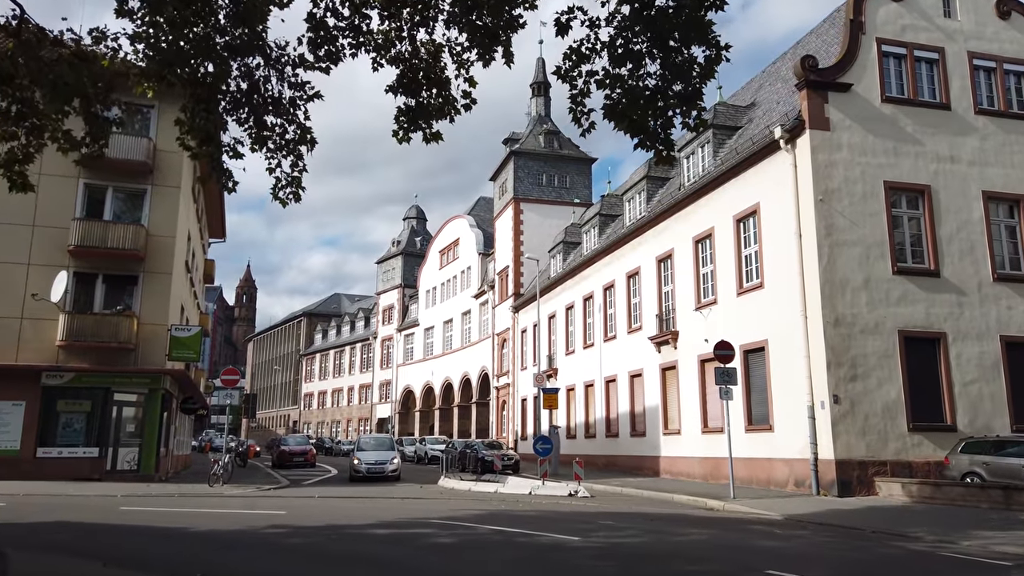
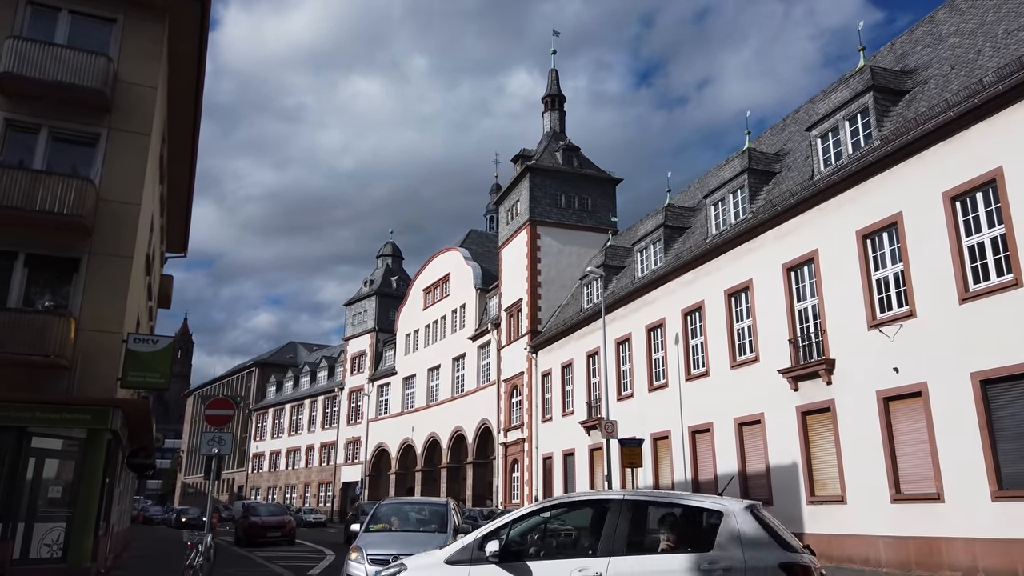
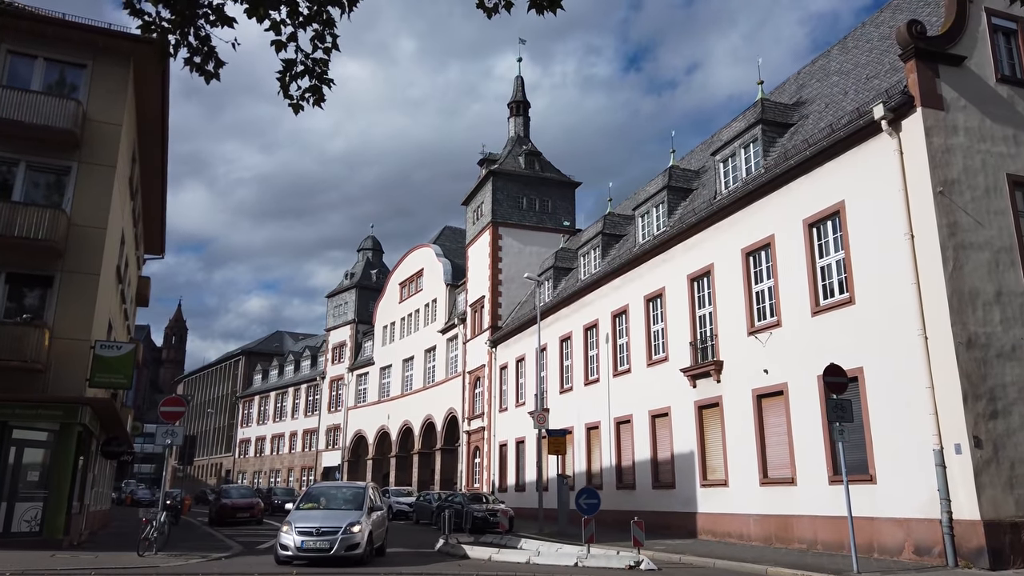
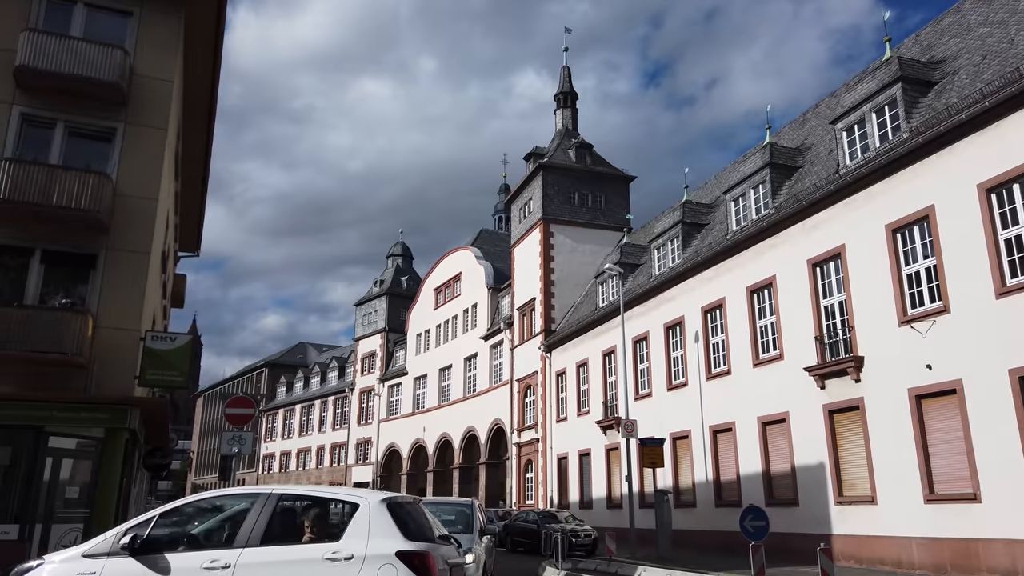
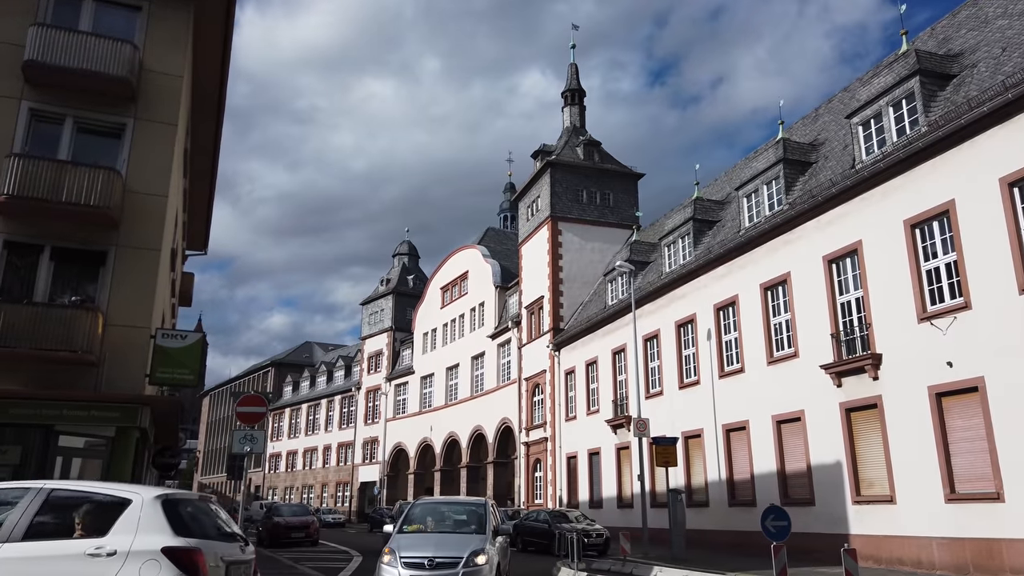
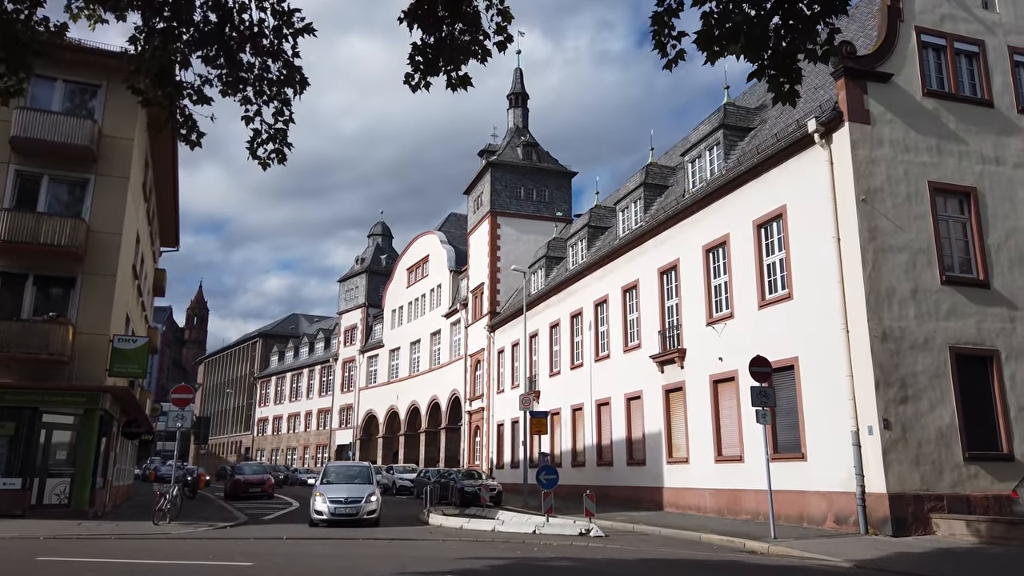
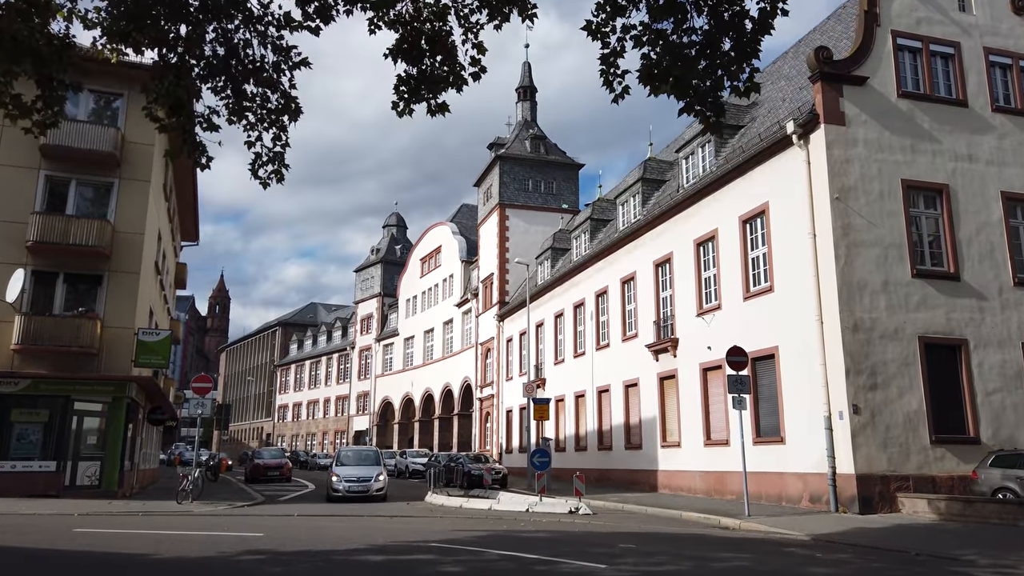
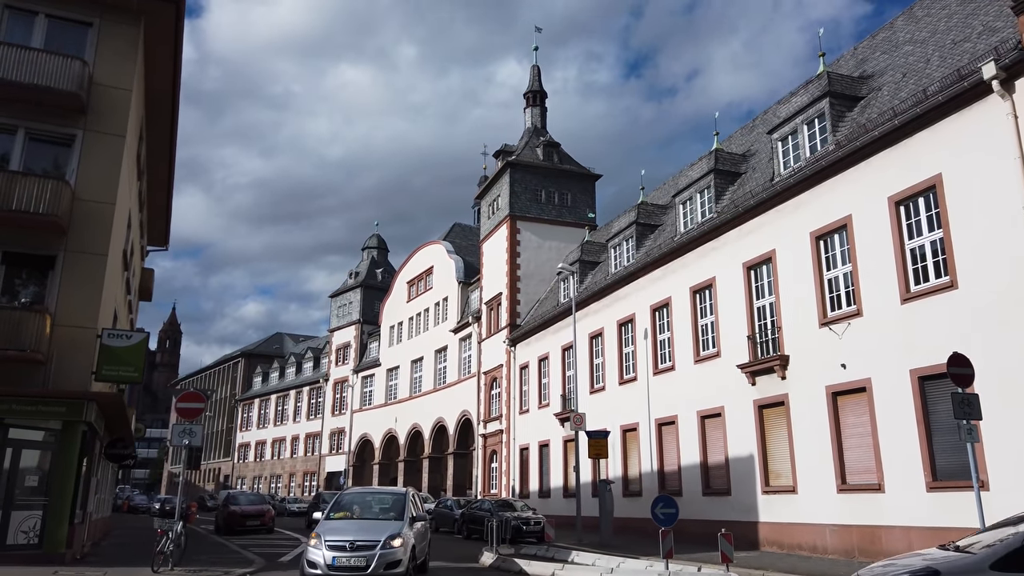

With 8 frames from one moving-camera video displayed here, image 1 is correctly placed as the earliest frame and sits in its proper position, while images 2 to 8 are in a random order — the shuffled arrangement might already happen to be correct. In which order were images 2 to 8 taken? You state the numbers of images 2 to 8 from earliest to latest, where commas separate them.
7, 6, 3, 8, 2, 4, 5
